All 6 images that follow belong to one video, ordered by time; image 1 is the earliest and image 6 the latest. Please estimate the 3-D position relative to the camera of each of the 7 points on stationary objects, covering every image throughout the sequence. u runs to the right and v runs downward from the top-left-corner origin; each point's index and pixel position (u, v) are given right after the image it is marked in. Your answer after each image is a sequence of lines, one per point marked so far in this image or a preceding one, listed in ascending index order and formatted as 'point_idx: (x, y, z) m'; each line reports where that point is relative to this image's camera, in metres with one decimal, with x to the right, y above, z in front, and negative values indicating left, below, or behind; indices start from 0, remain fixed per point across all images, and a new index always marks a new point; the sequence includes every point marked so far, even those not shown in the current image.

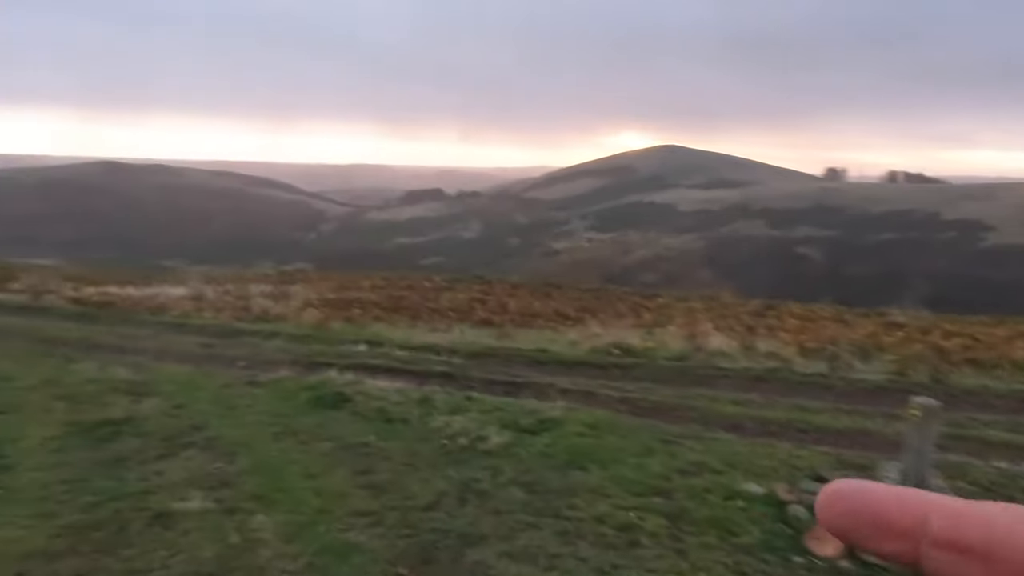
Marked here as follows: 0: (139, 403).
0: (-7.2, -2.2, +12.8) m
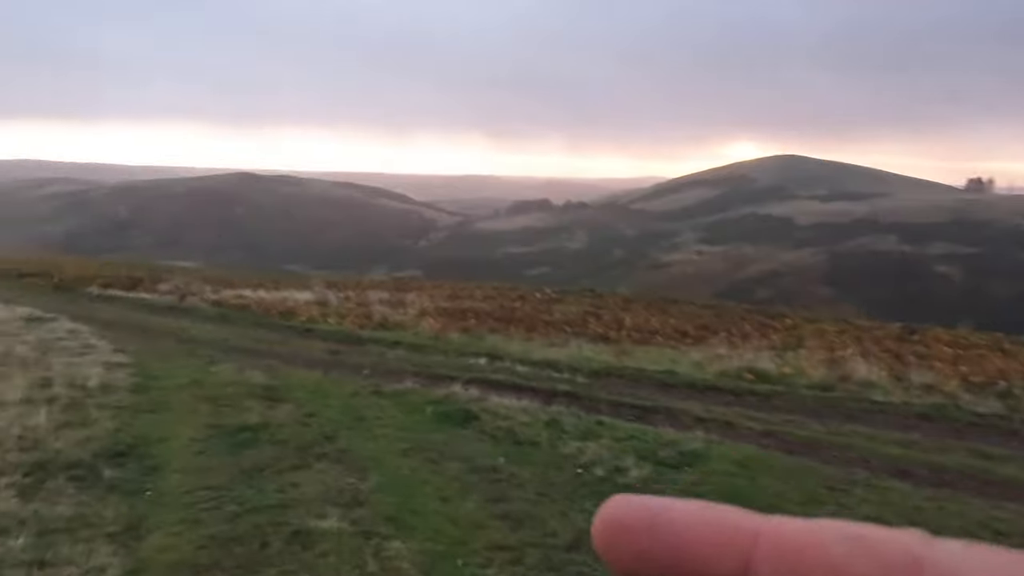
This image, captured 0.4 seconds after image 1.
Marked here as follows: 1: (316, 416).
0: (-4.7, -2.4, +13.1) m
1: (-3.8, -2.4, +12.7) m
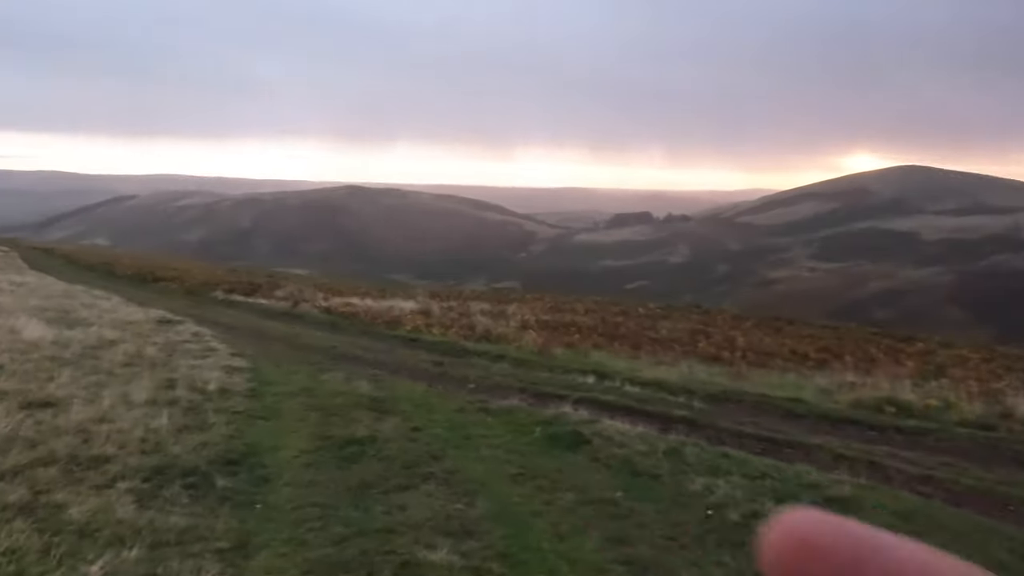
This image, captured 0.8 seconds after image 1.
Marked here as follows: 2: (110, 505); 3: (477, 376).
0: (-2.5, -2.6, +12.9) m
1: (-1.7, -2.7, +12.3) m
2: (-4.7, -2.5, +7.8) m
3: (-1.0, -2.4, +18.2) m
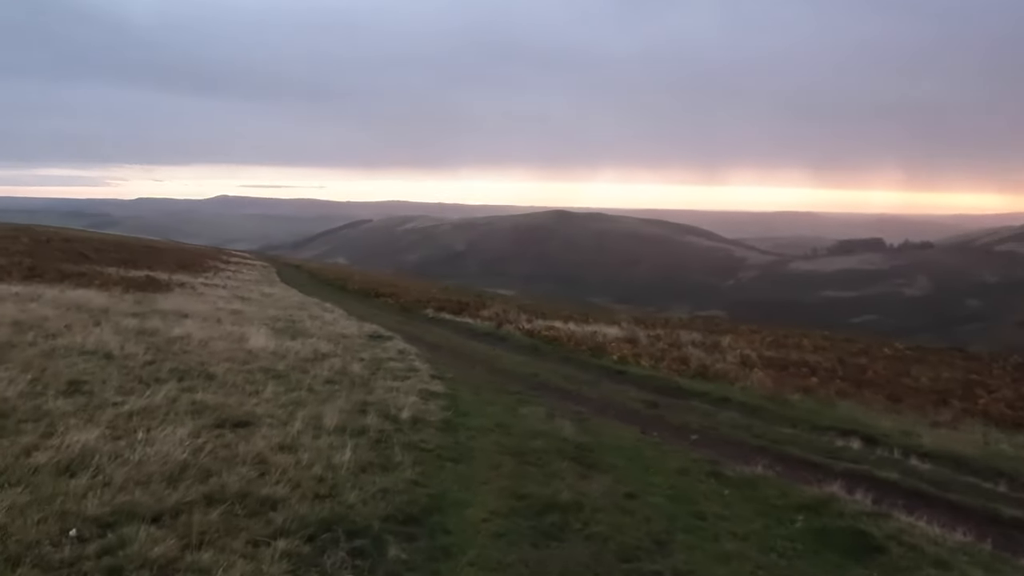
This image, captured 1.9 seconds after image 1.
0: (+1.2, -3.0, +10.5) m
1: (+1.9, -3.1, +9.7) m
2: (-2.4, -2.7, +6.3) m
3: (+4.3, -3.1, +15.1) m
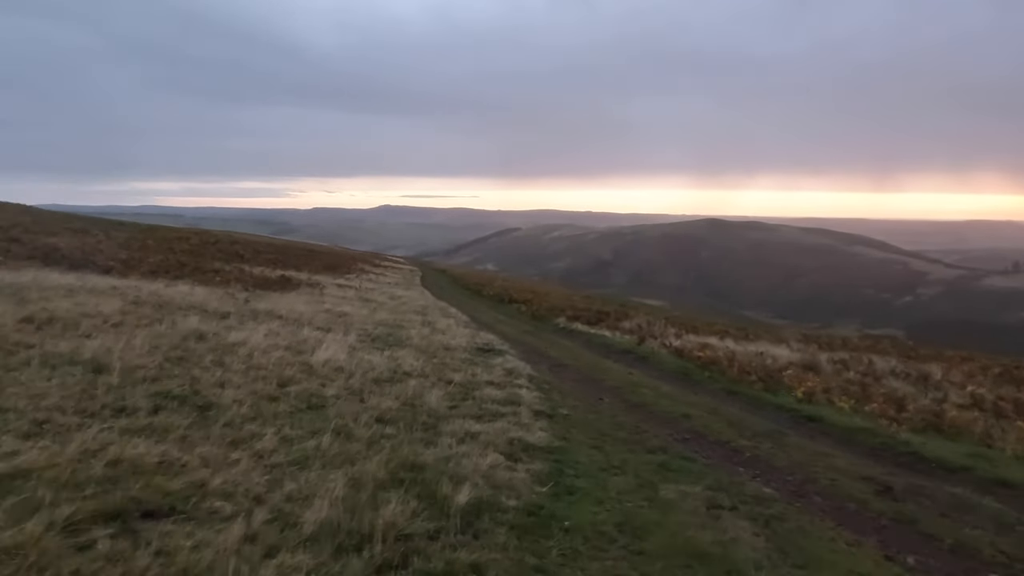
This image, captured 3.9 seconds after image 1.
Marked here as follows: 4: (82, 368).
0: (+2.1, -3.0, +4.4) m
1: (+2.5, -3.1, +3.5) m
2: (-2.4, -2.5, +1.0) m
3: (+6.0, -3.2, +8.2) m
4: (-7.4, -1.4, +11.4) m
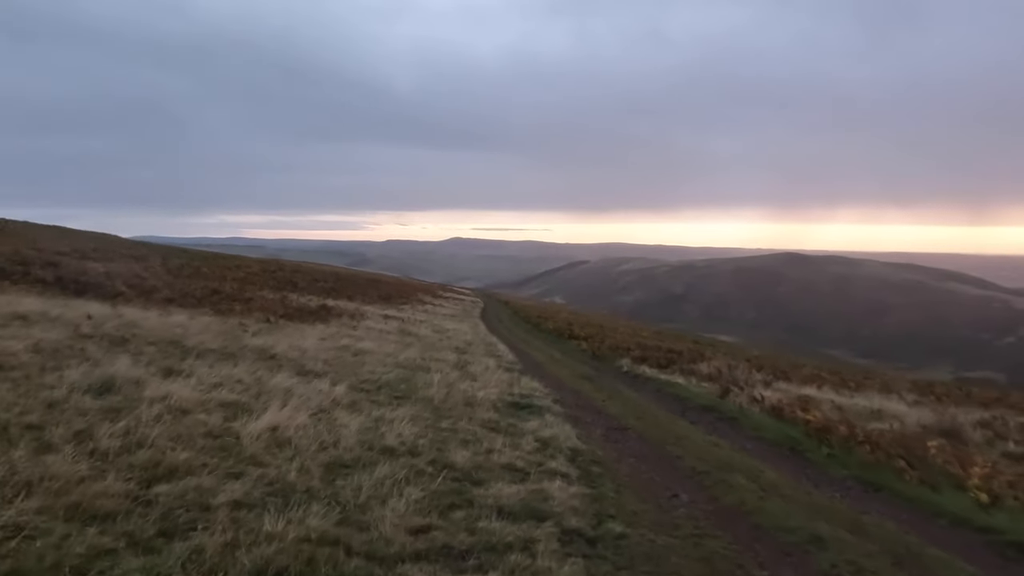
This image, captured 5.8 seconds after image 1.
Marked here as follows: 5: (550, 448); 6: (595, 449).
0: (+1.3, -3.1, -1.2) m
1: (+1.6, -3.1, -2.1) m
2: (-3.4, -2.4, -4.0) m
3: (+5.6, -3.5, +2.2) m
4: (-7.3, -1.7, +6.8) m
5: (+0.7, -3.1, +13.2) m
6: (+1.7, -3.4, +13.7) m
